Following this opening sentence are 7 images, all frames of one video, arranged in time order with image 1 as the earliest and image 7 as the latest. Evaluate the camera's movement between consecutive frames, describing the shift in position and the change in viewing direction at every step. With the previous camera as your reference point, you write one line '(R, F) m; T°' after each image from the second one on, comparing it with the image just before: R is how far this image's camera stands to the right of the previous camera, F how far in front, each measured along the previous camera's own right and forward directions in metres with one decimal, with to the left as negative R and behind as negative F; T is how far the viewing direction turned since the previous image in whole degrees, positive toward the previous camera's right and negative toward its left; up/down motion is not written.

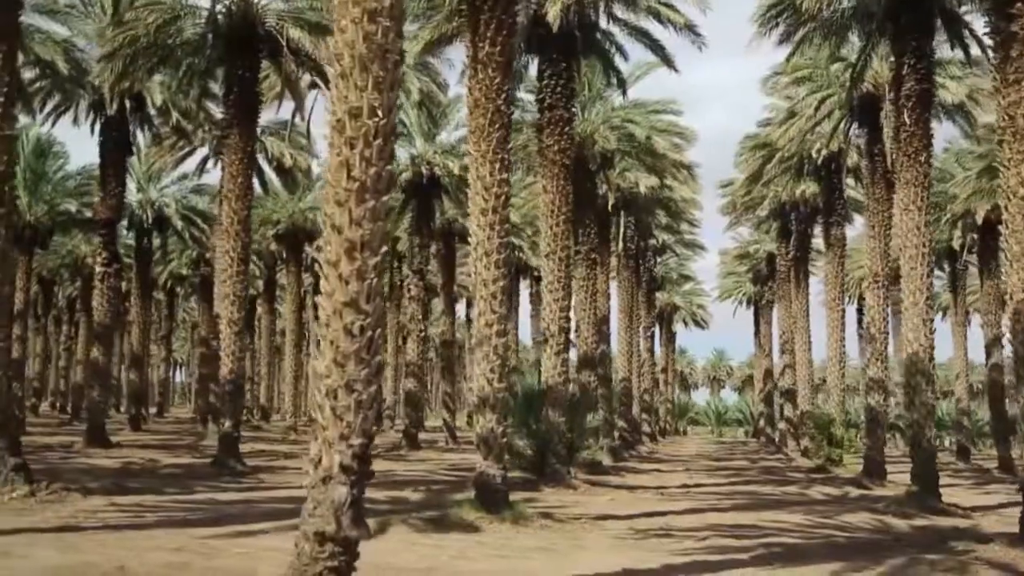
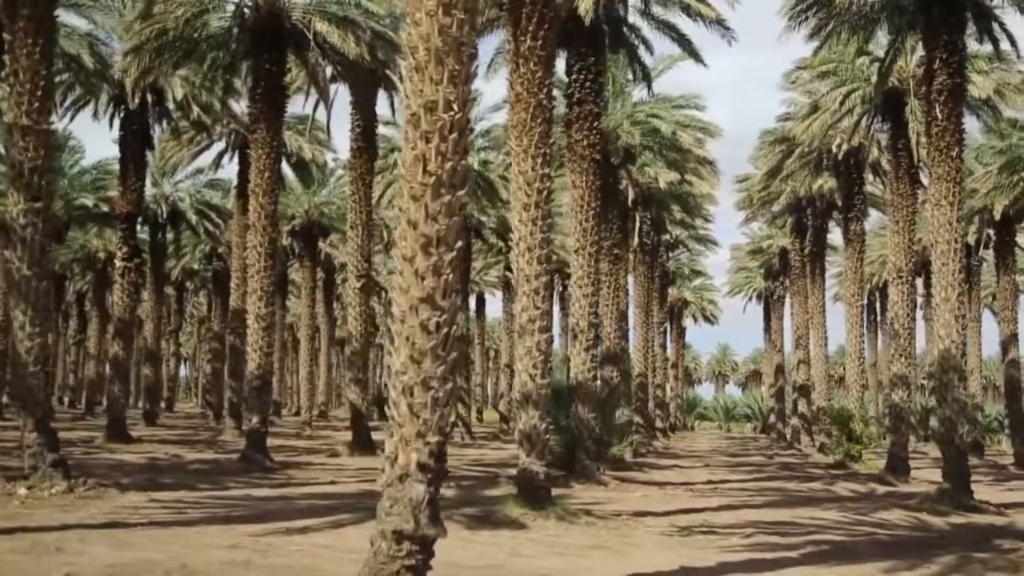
(-0.7, +0.1) m; 0°
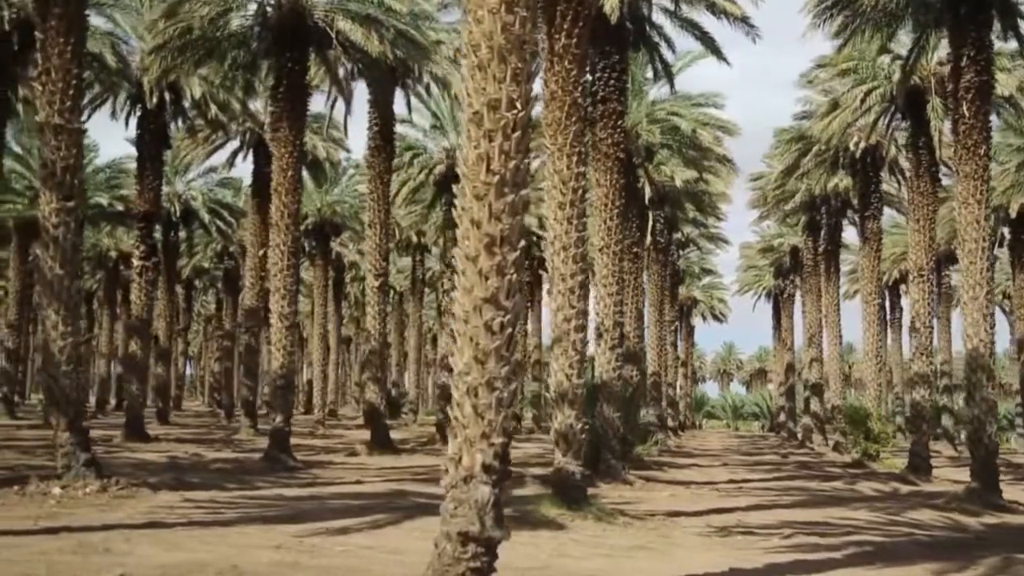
(-0.5, +0.1) m; 0°
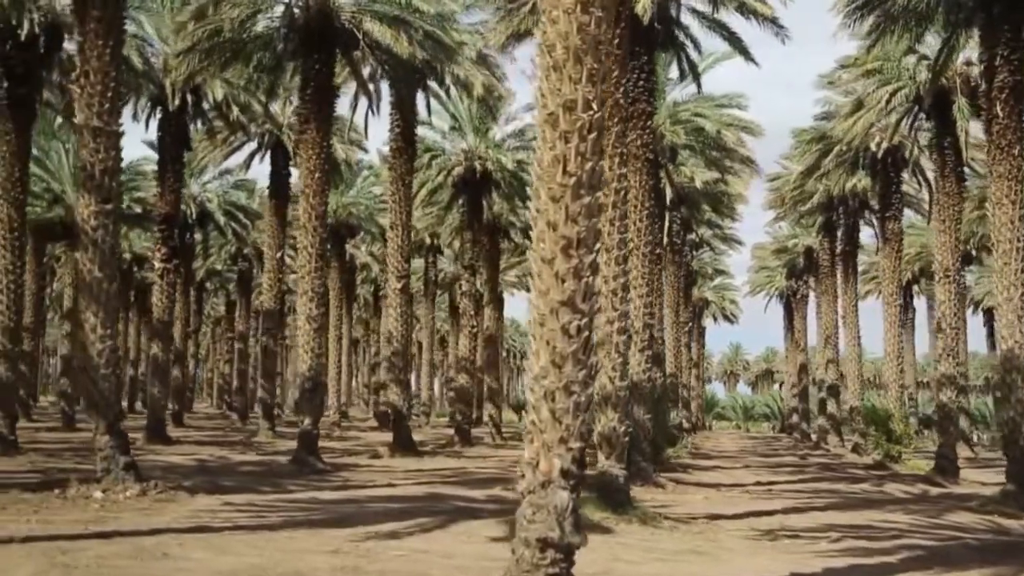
(-0.6, +0.1) m; 0°
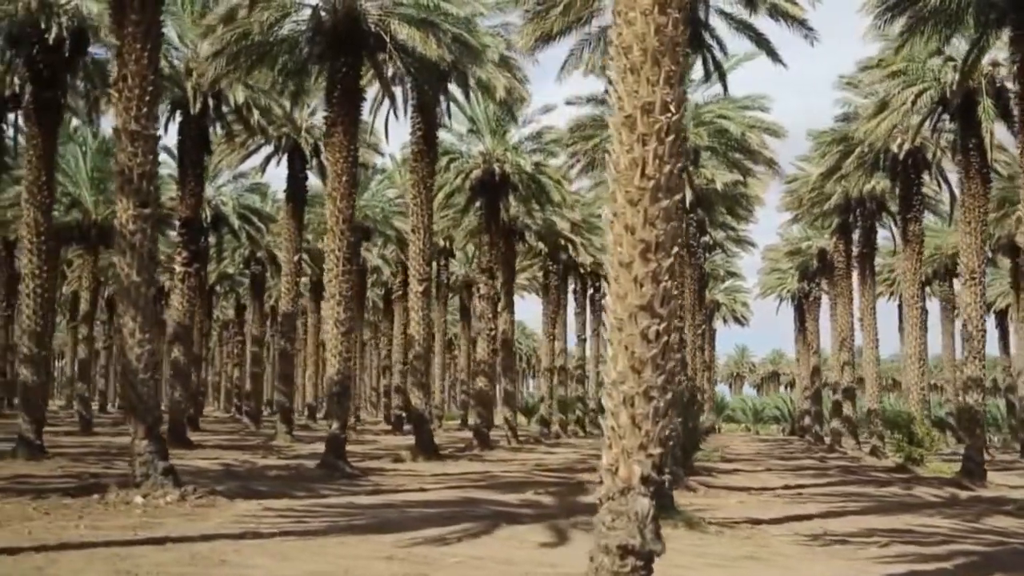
(-0.6, +0.1) m; 0°
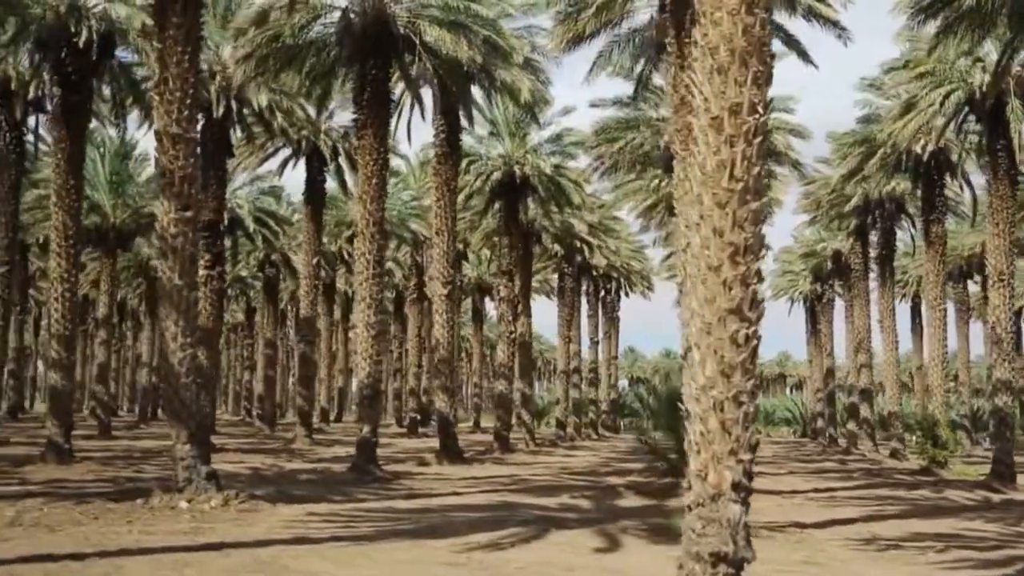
(-0.7, +0.1) m; 0°
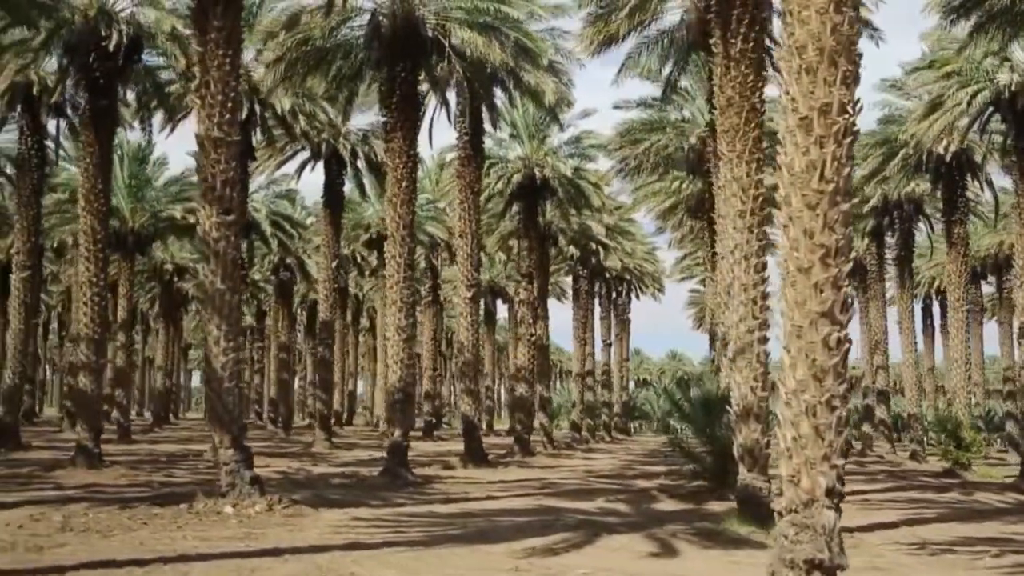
(-0.7, +0.1) m; 0°
